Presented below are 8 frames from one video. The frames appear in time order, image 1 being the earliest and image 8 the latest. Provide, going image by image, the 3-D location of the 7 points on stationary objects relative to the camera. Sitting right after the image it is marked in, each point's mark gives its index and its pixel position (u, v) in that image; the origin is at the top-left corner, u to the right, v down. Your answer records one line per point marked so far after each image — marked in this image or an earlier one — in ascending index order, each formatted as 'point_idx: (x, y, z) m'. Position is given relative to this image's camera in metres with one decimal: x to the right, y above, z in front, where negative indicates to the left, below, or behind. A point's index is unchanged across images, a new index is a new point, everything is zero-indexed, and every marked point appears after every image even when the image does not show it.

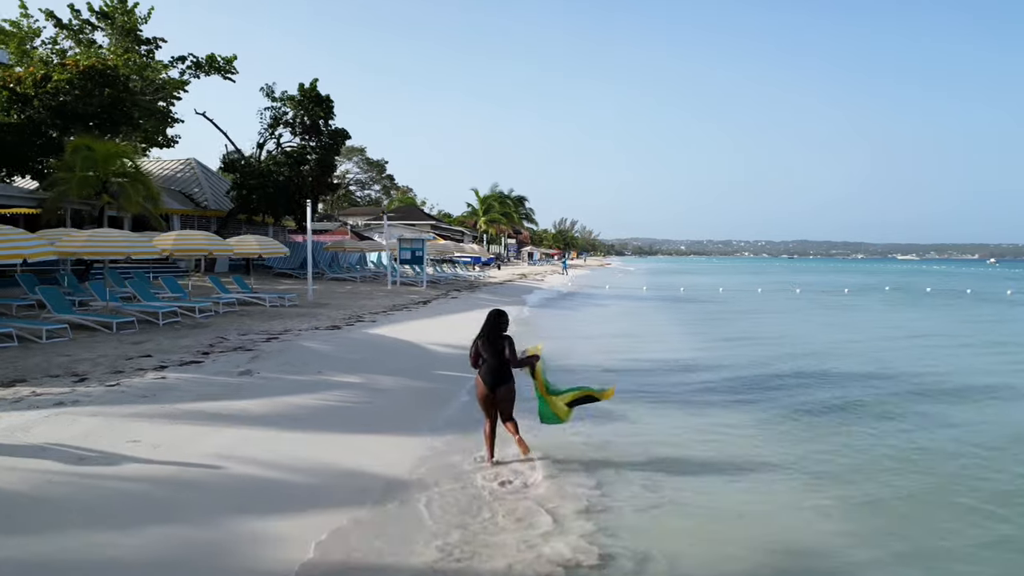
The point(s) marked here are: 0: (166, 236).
0: (-6.7, +1.0, +14.0) m
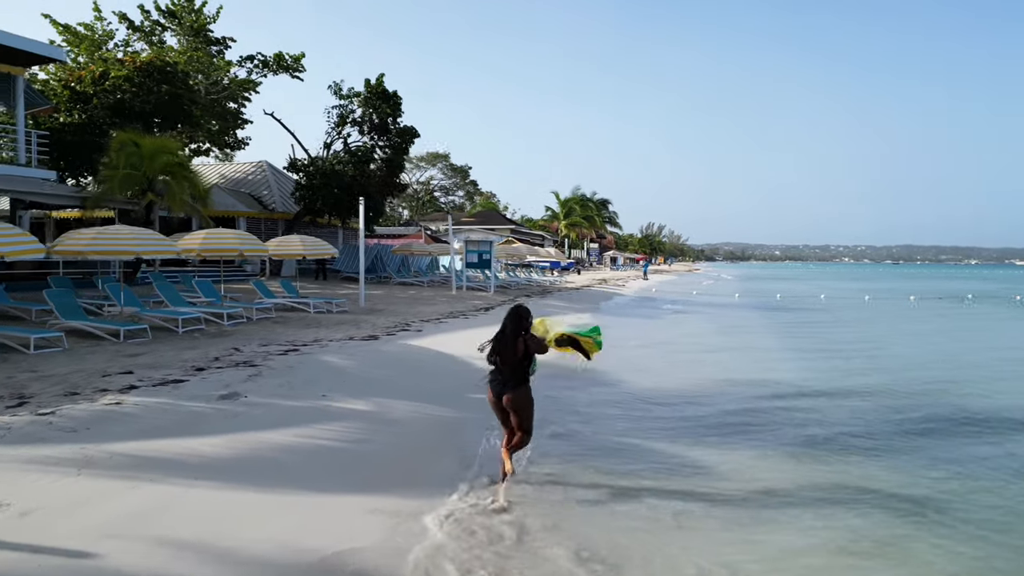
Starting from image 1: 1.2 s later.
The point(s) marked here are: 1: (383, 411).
0: (-5.6, +0.9, +12.8) m
1: (-1.3, -1.2, +7.3) m
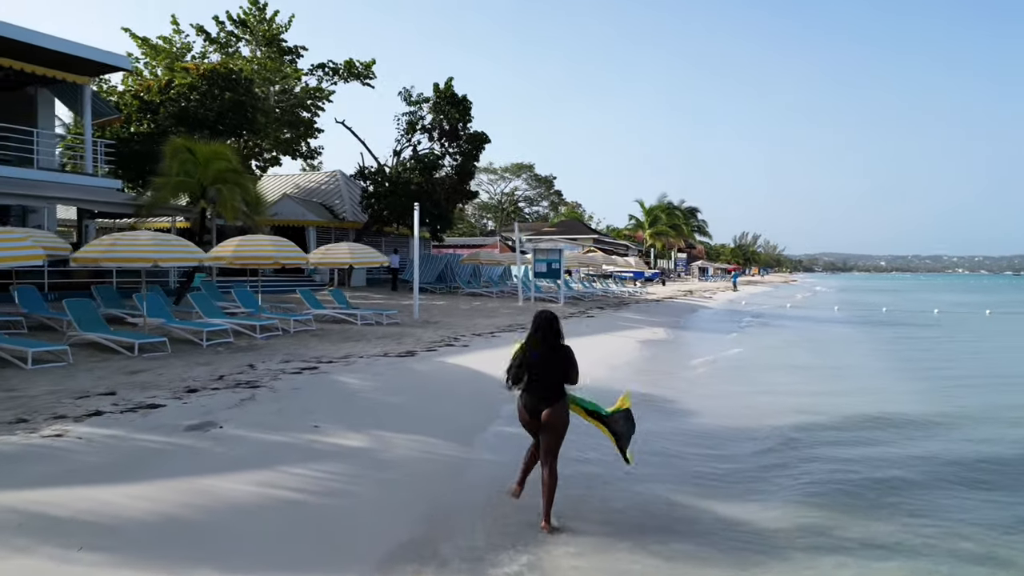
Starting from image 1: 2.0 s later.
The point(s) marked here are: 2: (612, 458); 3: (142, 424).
0: (-4.7, +0.7, +12.0) m
1: (-1.1, -1.3, +6.0) m
2: (+0.9, -1.6, +6.8) m
3: (-3.0, -1.1, +5.9) m
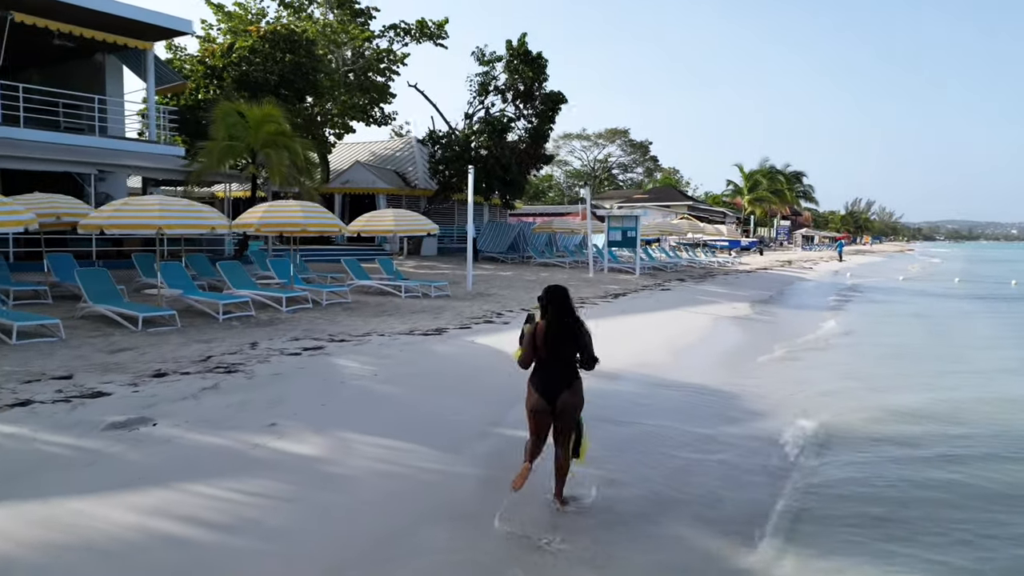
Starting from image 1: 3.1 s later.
0: (-4.0, +1.2, +11.2) m
1: (-1.2, -1.1, +4.9) m
2: (+0.9, -1.4, +5.4) m
3: (-3.1, -0.9, +5.0) m
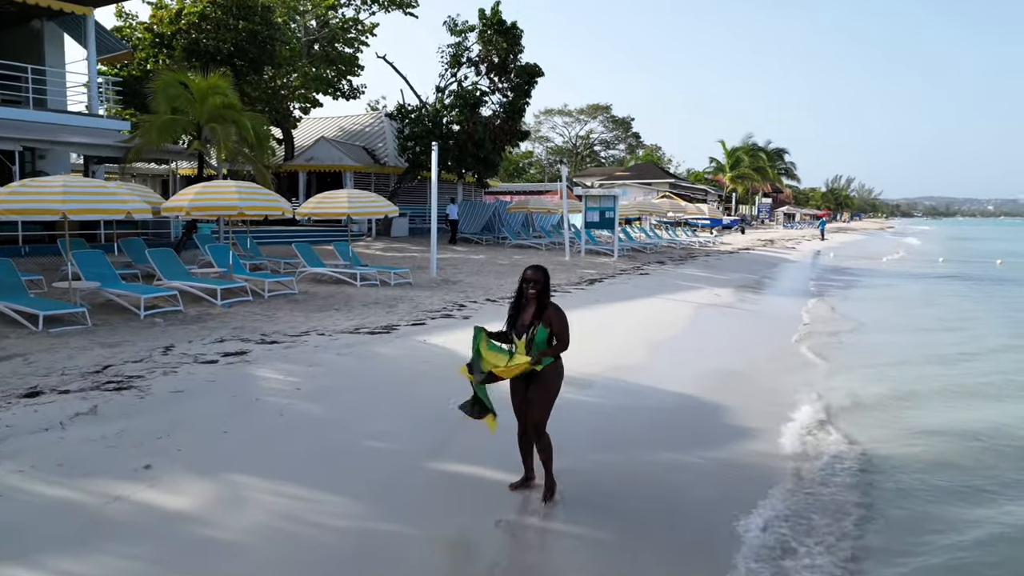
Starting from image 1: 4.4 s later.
0: (-4.5, +1.3, +10.1) m
1: (-1.6, -1.2, +3.9) m
2: (+0.5, -1.4, +4.4) m
3: (-3.5, -1.0, +3.9) m
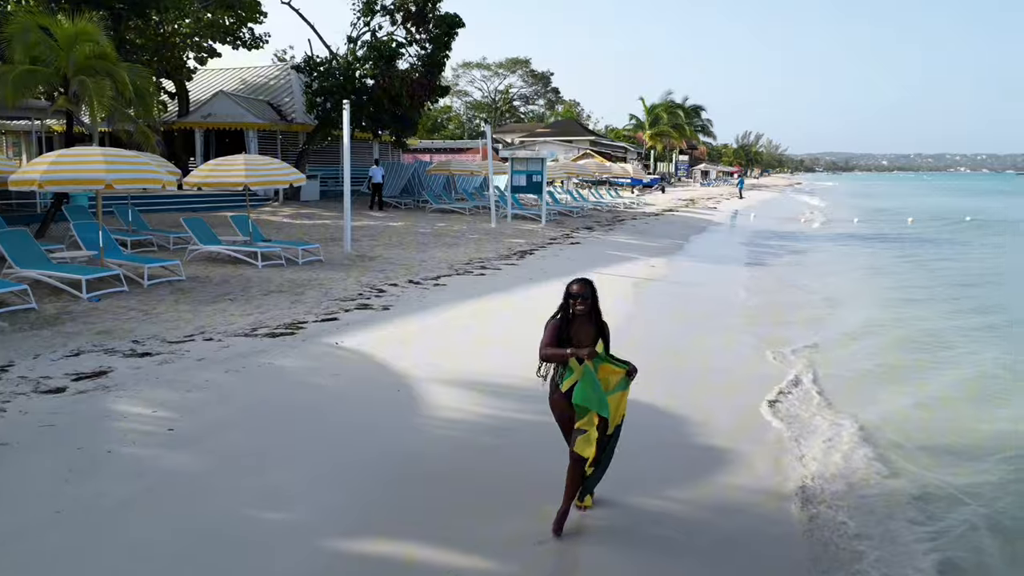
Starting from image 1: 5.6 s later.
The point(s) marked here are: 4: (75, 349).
0: (-5.4, +1.5, +8.3) m
1: (-1.8, -1.4, +2.6) m
2: (+0.3, -1.5, +3.4) m
3: (-3.7, -1.2, +2.5) m
4: (-3.7, -0.5, +6.2) m
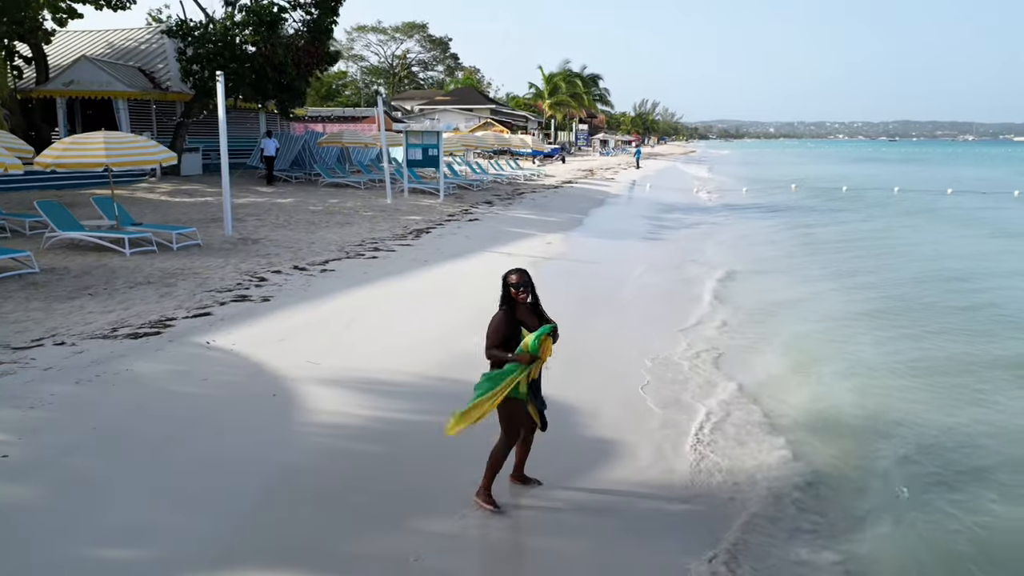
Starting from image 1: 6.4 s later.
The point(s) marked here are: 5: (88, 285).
0: (-6.6, +1.5, +7.2) m
1: (-2.2, -1.5, +2.2) m
2: (-0.3, -1.6, +3.3) m
3: (-4.1, -1.4, +1.8) m
4: (-4.6, -0.6, +5.5) m
5: (-4.7, 0.0, +8.0) m
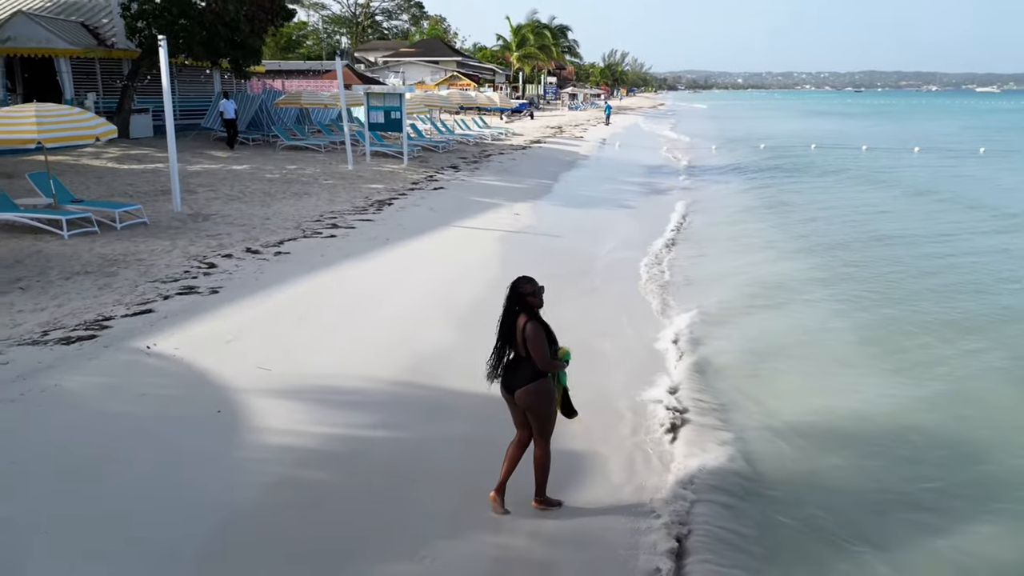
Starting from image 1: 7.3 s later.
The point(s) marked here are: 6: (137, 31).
0: (-6.9, +1.5, +6.5) m
1: (-2.3, -1.8, +1.8) m
2: (-0.4, -1.7, +3.0) m
3: (-4.2, -1.7, +1.4) m
4: (-4.9, -0.6, +5.0) m
5: (-5.0, +0.1, +7.5) m
6: (-9.9, +6.9, +19.5) m
